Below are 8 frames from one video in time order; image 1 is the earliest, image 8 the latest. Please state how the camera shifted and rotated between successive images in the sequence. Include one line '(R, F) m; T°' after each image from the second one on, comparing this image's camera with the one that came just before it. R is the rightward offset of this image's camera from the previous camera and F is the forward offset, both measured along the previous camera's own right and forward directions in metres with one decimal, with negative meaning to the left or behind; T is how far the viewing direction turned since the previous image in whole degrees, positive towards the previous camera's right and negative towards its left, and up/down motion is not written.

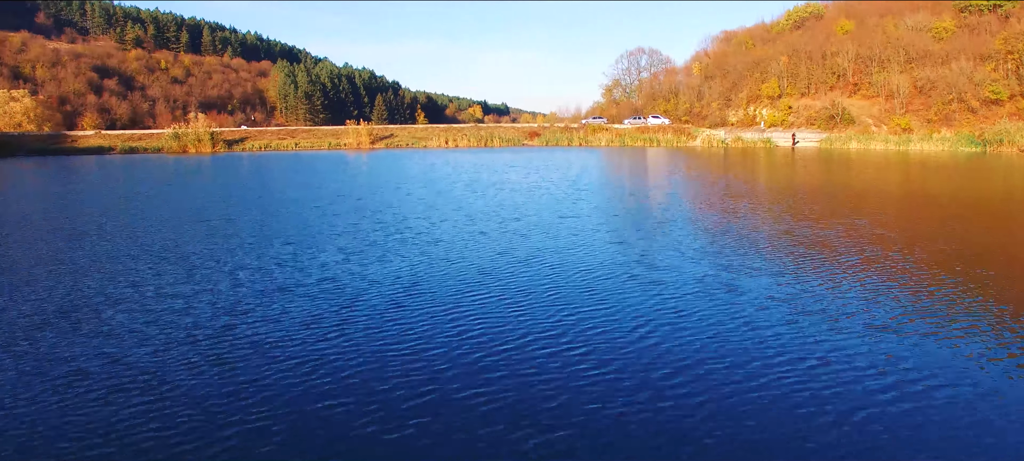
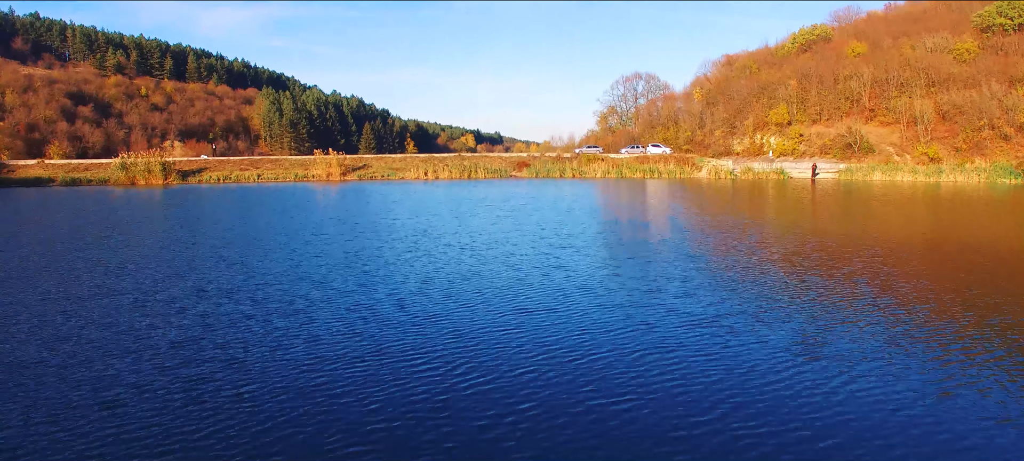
(+0.8, +4.6) m; 0°
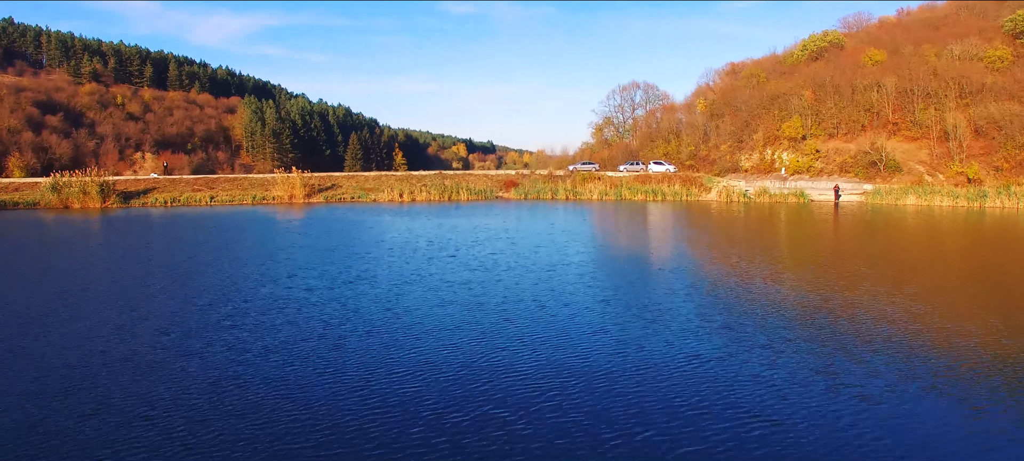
(+0.6, +4.6) m; 0°
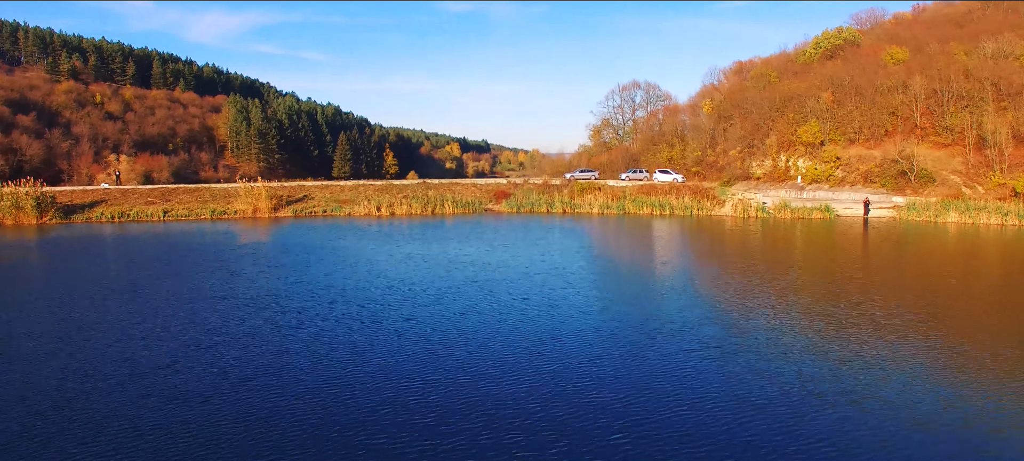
(+0.3, +3.8) m; 0°
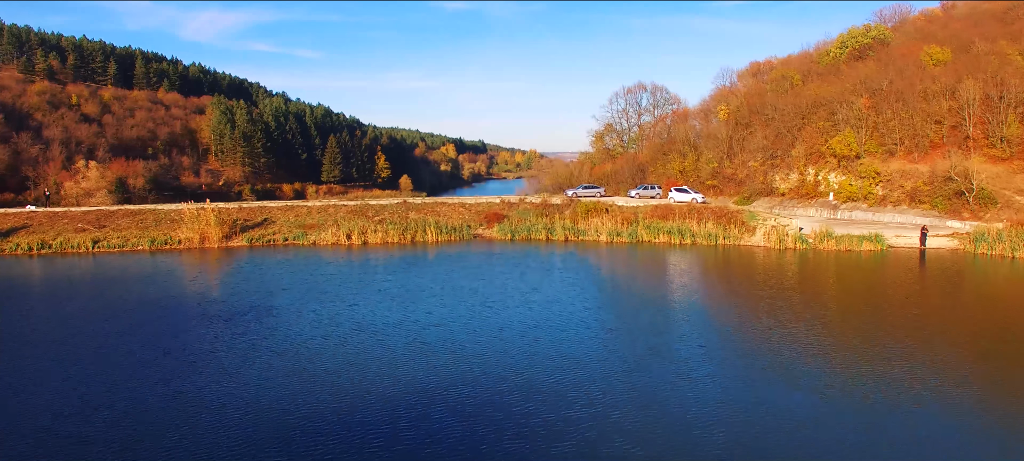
(+0.2, +4.9) m; 0°
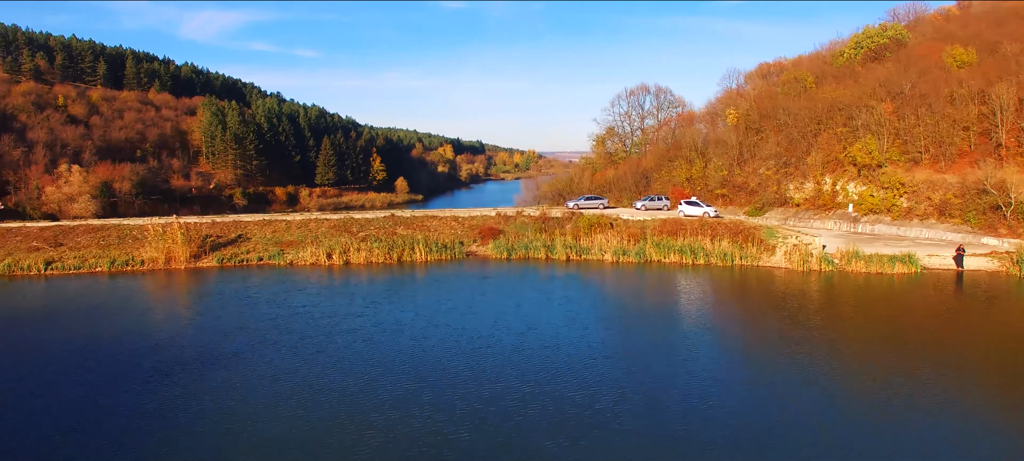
(+0.1, +2.5) m; 0°
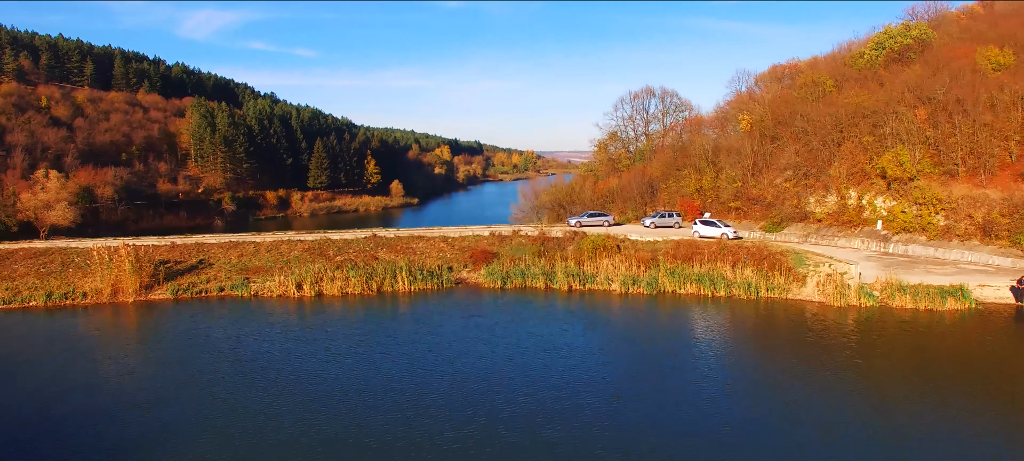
(+0.1, +3.1) m; 0°
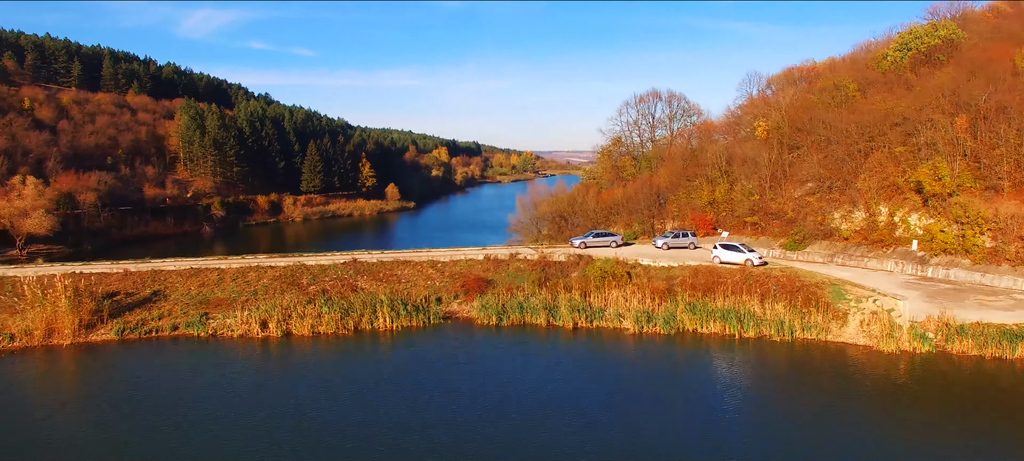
(+0.1, +3.0) m; 0°
